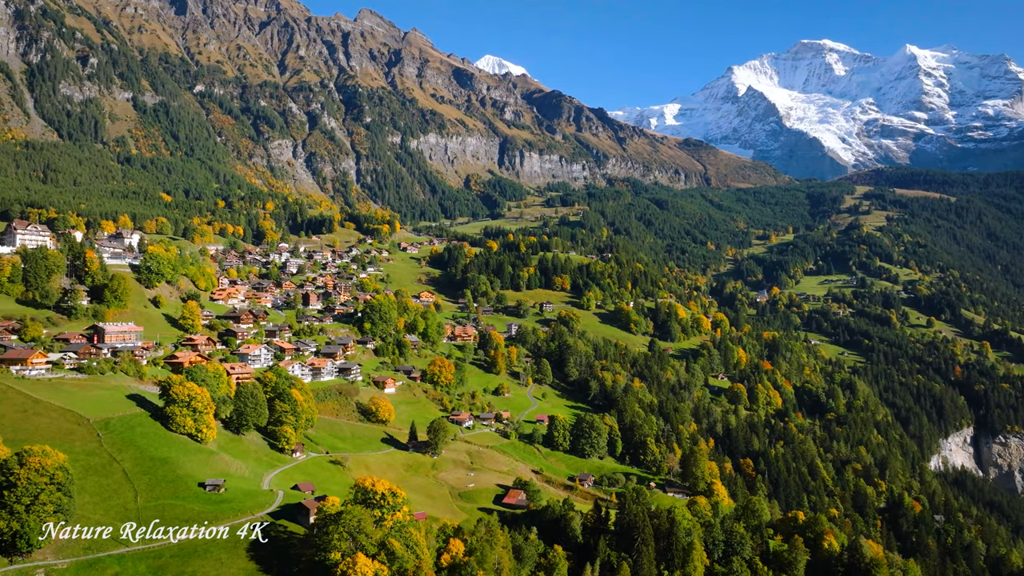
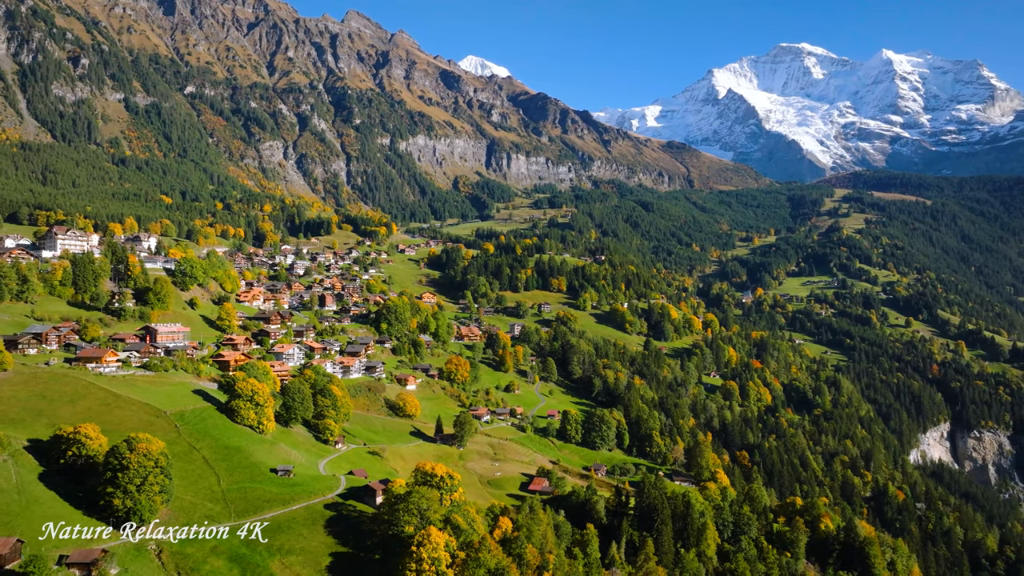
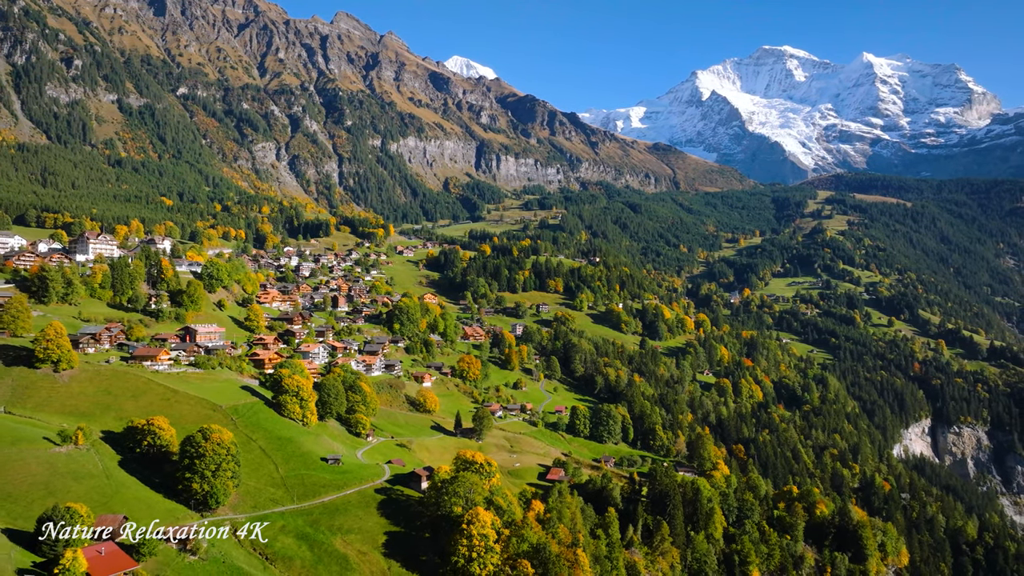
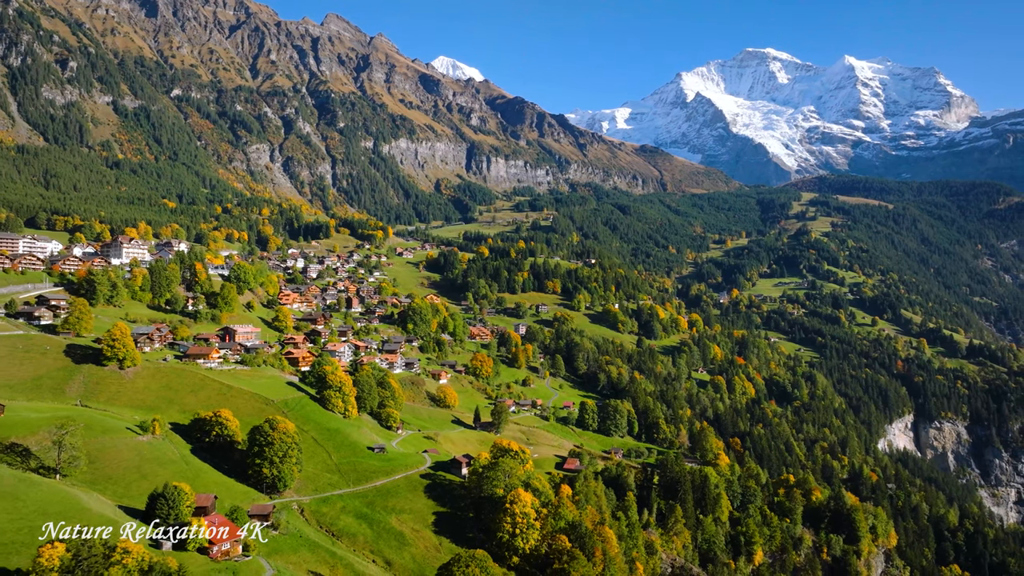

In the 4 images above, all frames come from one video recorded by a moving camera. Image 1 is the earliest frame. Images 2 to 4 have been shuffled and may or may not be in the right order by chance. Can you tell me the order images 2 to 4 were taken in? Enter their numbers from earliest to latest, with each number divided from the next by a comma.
2, 3, 4
